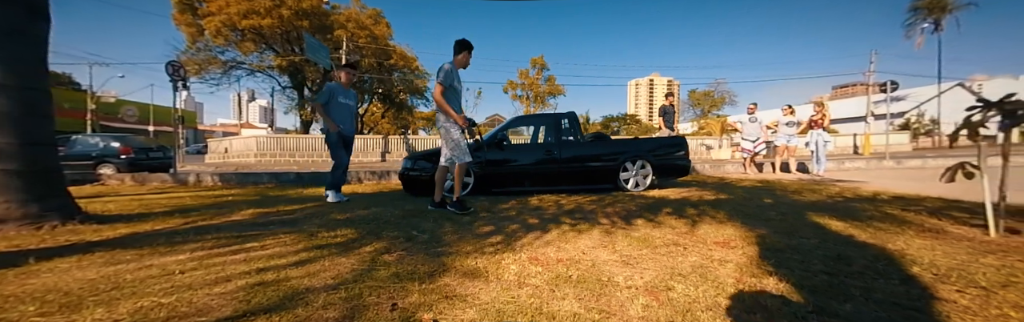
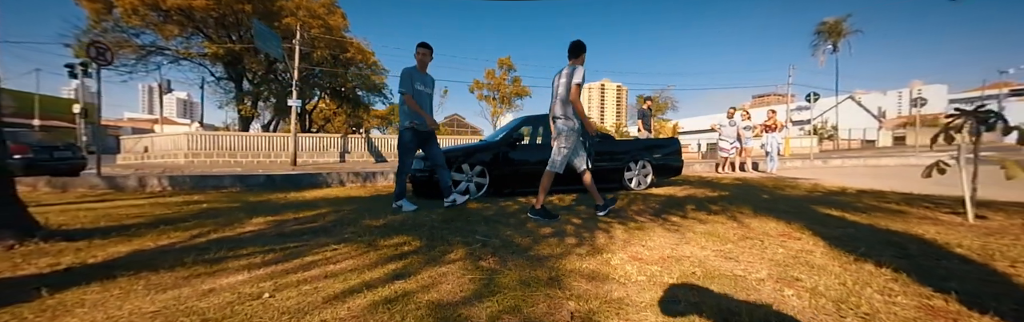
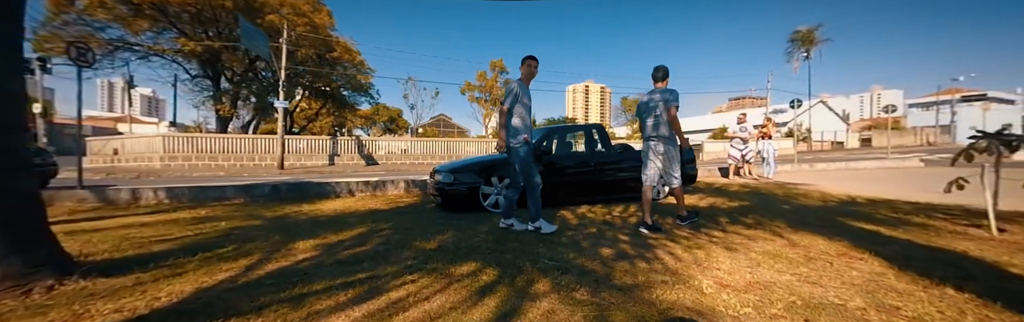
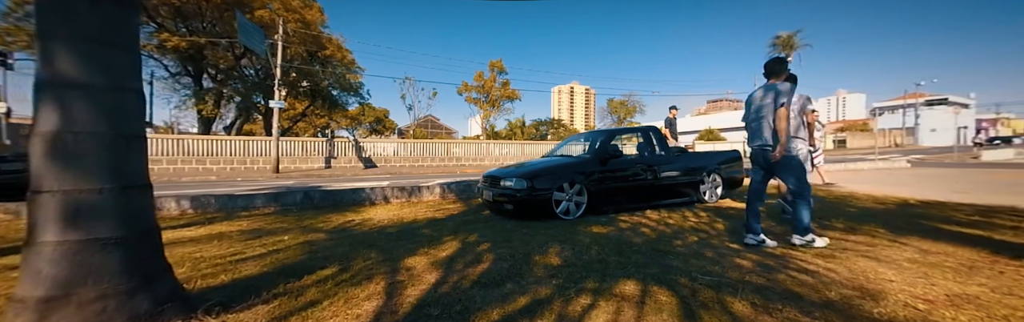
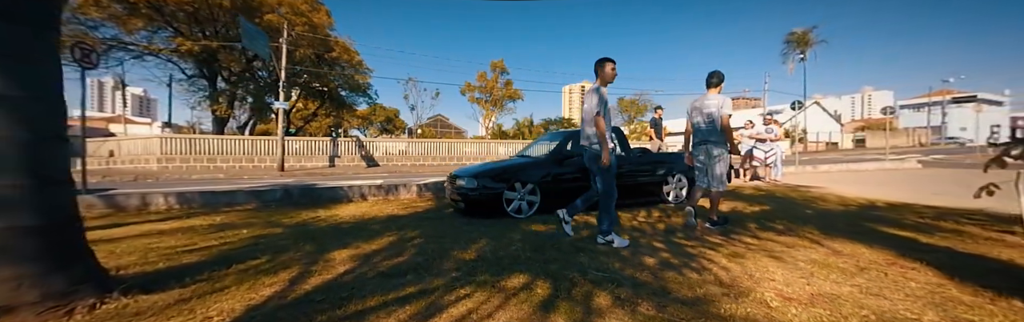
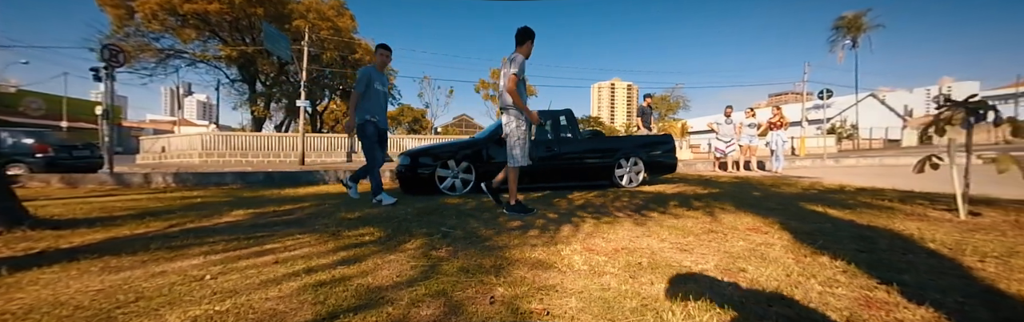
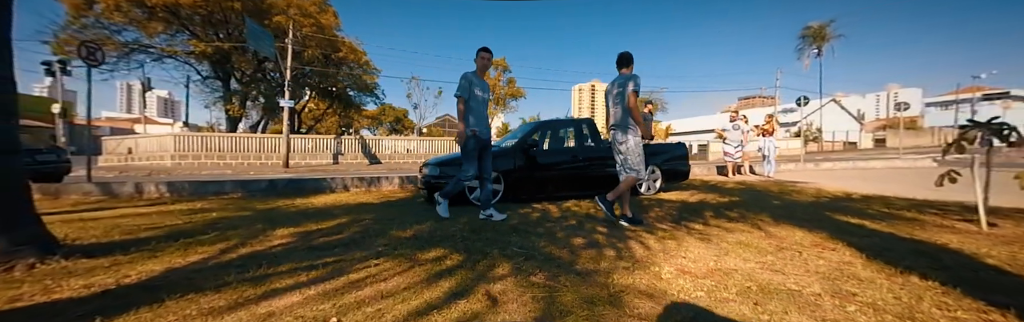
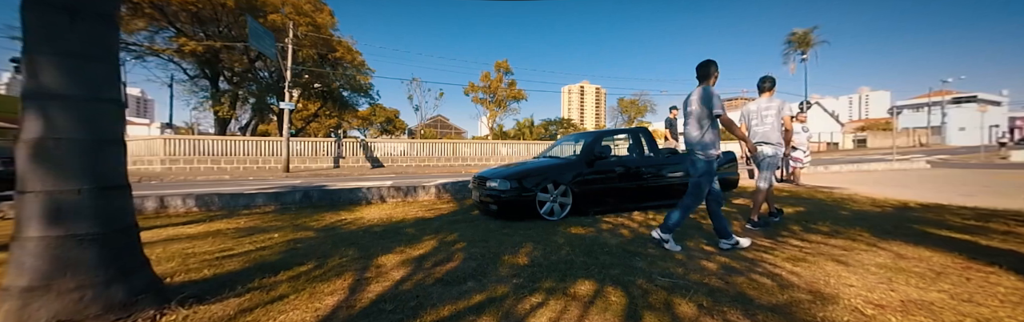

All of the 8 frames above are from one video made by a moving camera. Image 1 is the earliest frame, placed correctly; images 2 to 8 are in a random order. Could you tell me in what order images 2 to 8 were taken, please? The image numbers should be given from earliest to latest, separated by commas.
6, 2, 7, 3, 5, 8, 4
